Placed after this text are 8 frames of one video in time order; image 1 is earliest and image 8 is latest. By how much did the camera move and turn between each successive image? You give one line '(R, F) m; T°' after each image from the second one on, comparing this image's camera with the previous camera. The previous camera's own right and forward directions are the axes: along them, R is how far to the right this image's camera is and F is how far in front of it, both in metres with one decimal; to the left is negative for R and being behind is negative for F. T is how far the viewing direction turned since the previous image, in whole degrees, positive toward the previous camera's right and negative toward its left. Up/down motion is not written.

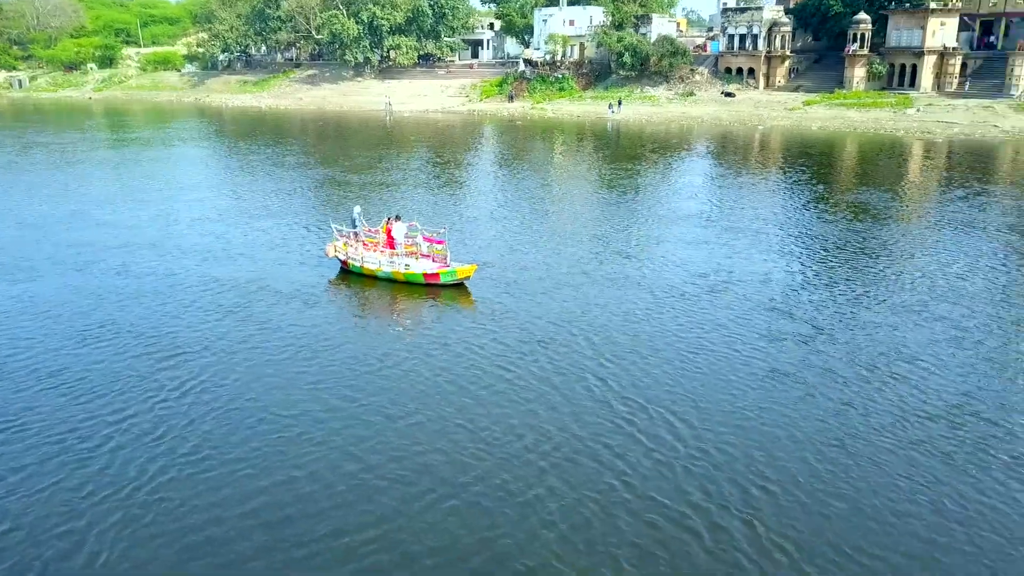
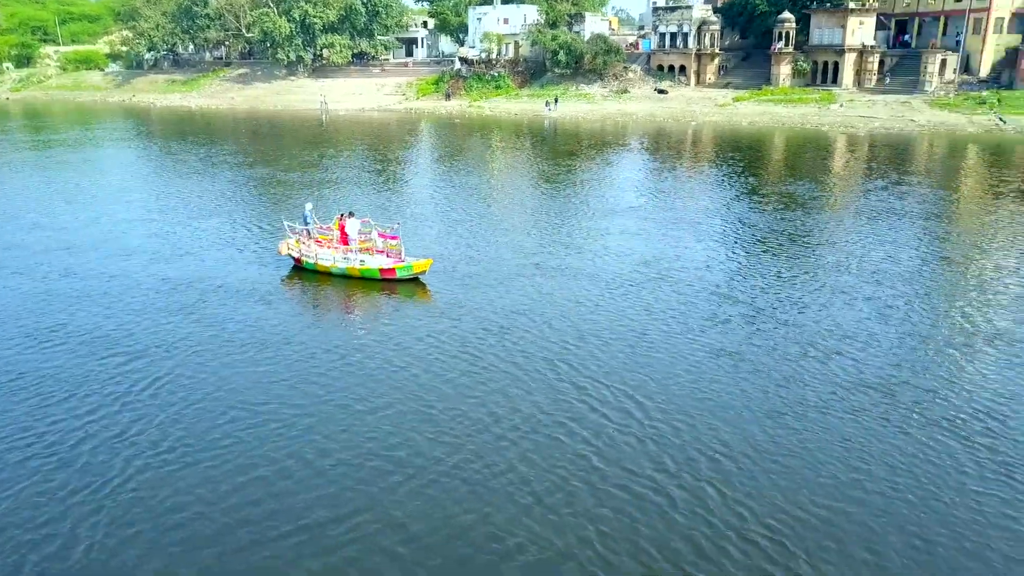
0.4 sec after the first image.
(-0.6, -0.7) m; +4°
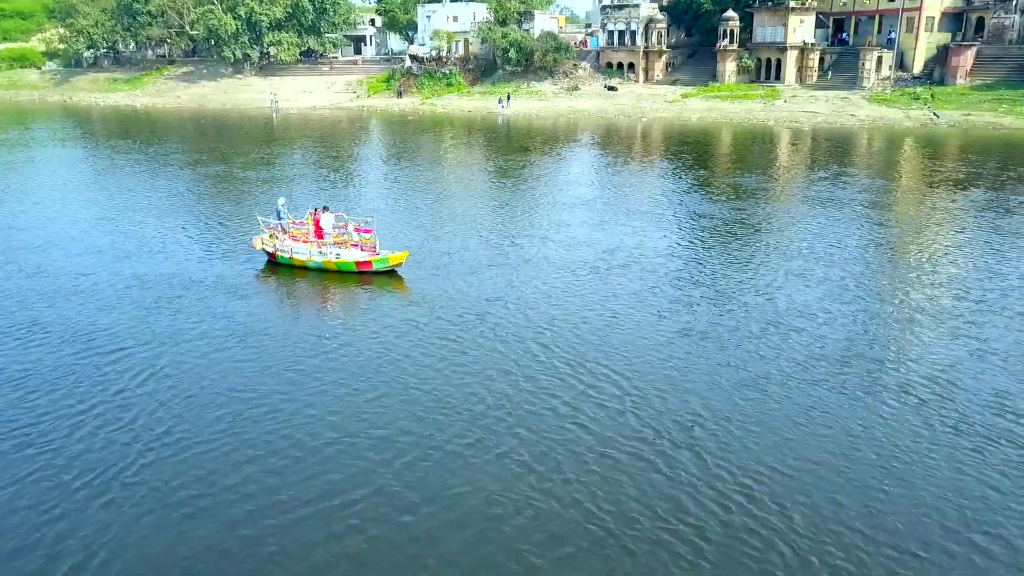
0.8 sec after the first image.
(-0.9, -0.9) m; +4°
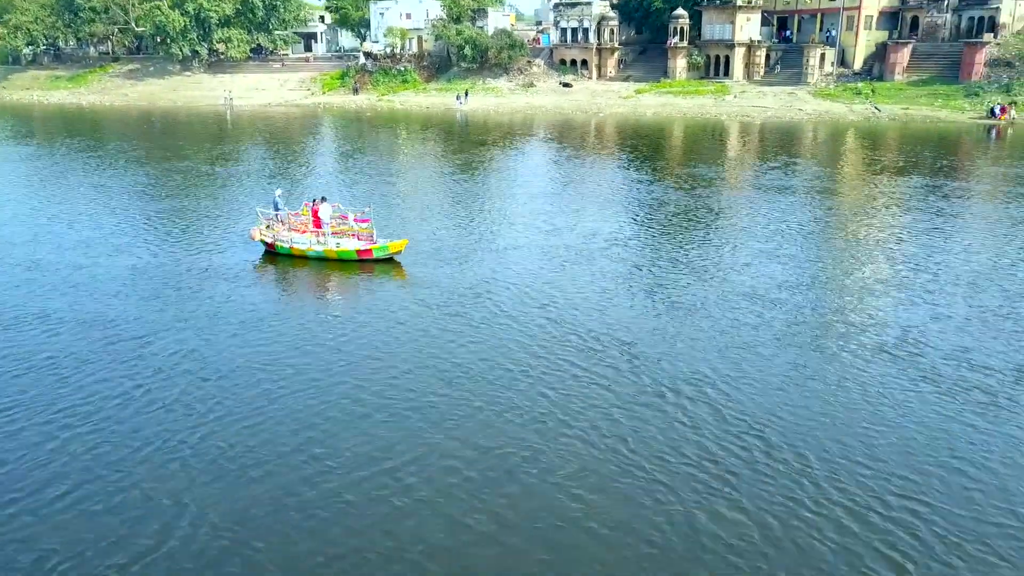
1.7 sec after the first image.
(-1.7, -1.5) m; +4°
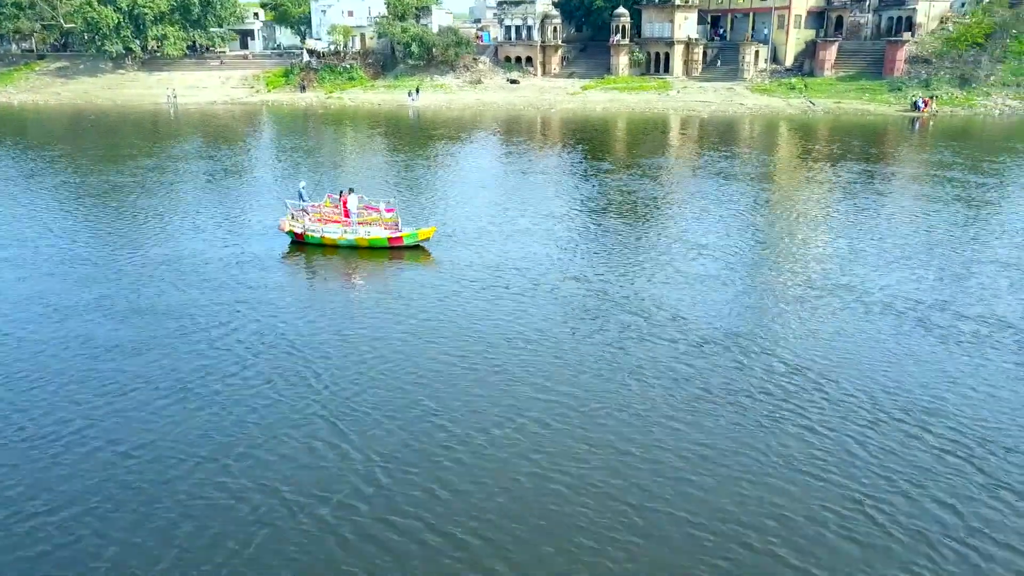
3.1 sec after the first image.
(-3.6, -2.4) m; +5°
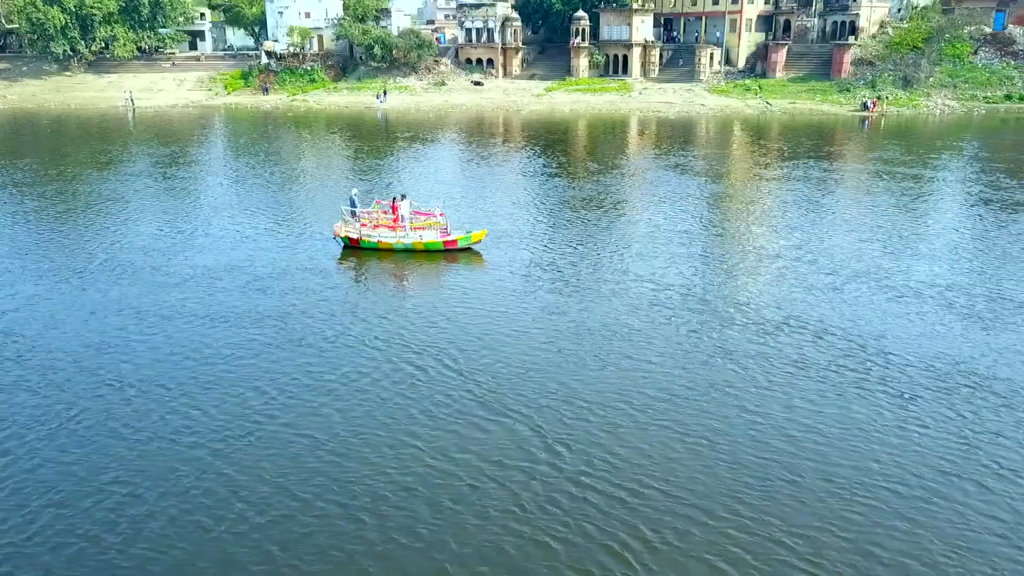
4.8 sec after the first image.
(-4.5, -2.3) m; +5°
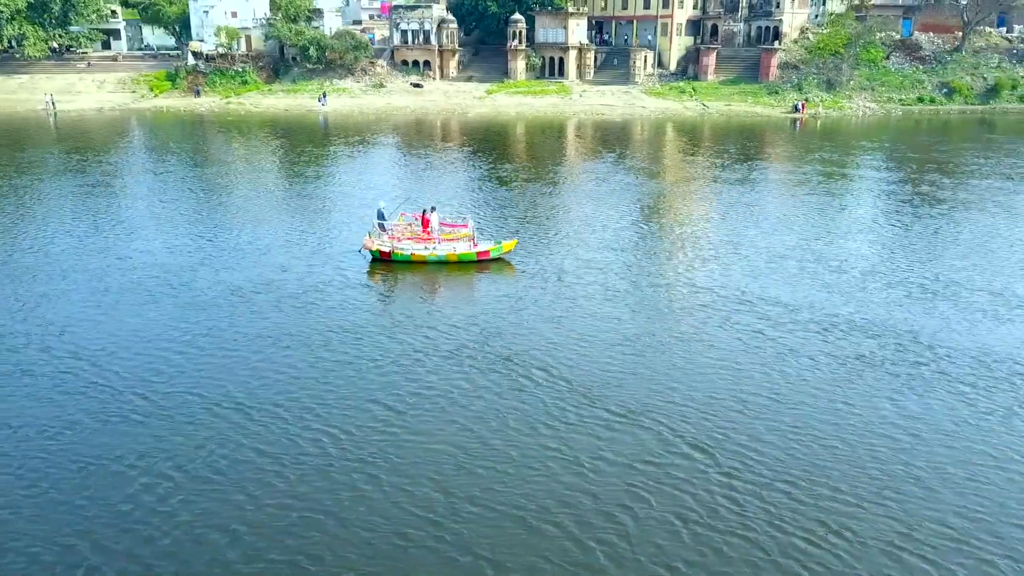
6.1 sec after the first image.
(-5.1, -1.1) m; +6°
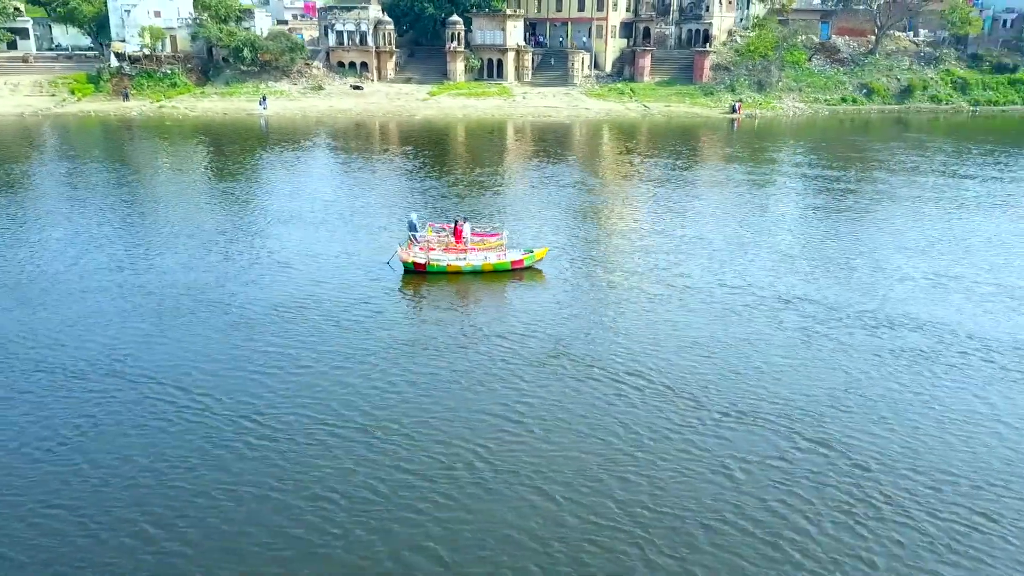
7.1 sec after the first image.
(-5.4, -0.8) m; +6°
